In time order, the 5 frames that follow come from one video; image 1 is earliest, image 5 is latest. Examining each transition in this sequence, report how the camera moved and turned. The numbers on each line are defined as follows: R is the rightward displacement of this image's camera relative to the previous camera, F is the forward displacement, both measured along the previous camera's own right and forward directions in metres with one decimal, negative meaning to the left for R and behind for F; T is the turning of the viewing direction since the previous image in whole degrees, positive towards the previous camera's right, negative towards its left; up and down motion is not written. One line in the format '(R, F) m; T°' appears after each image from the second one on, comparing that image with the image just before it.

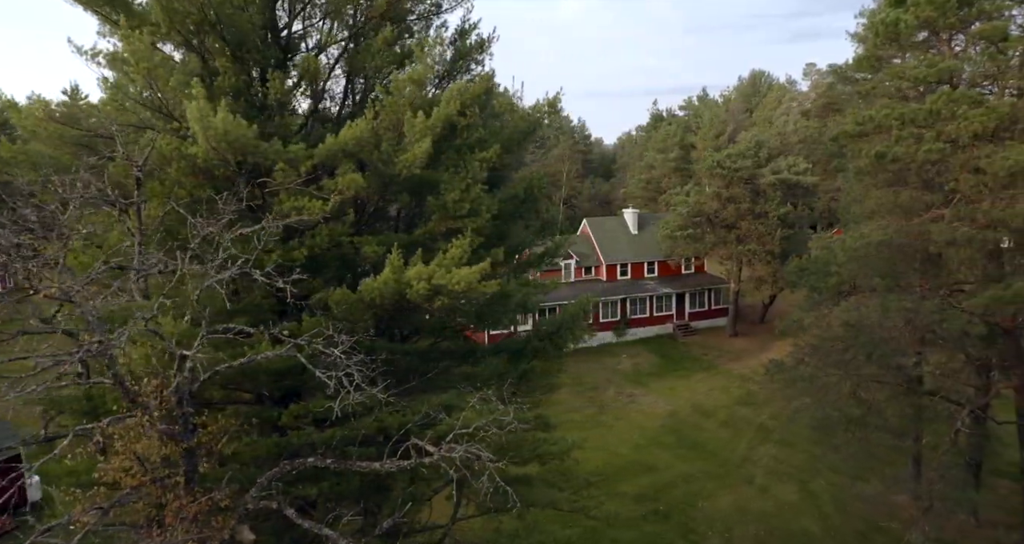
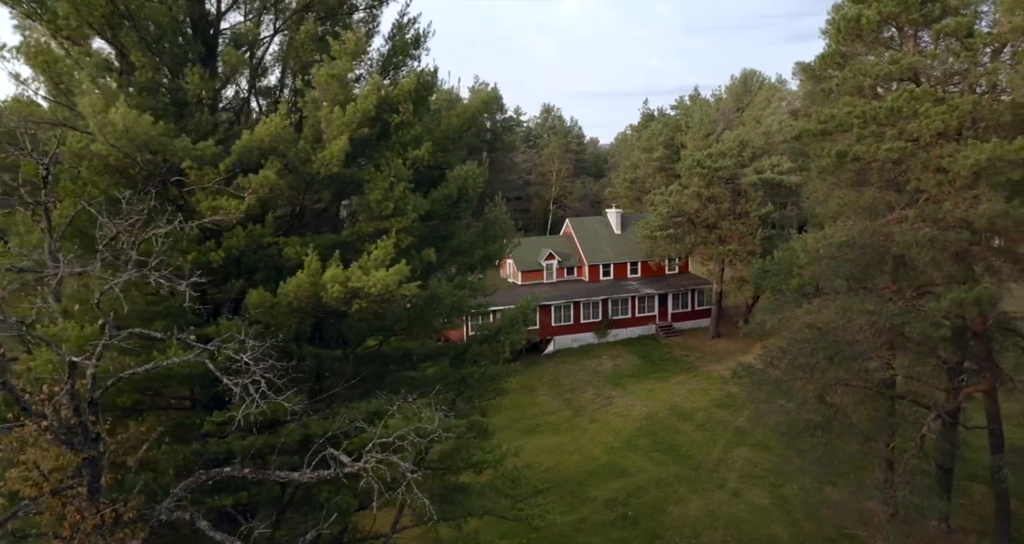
(+0.9, +0.3) m; 0°
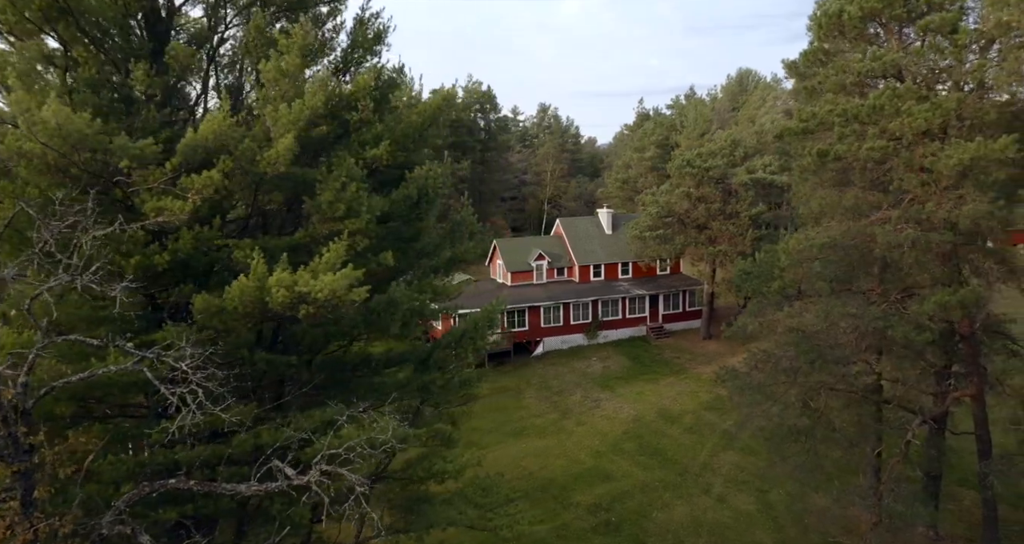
(+0.5, +0.3) m; 0°
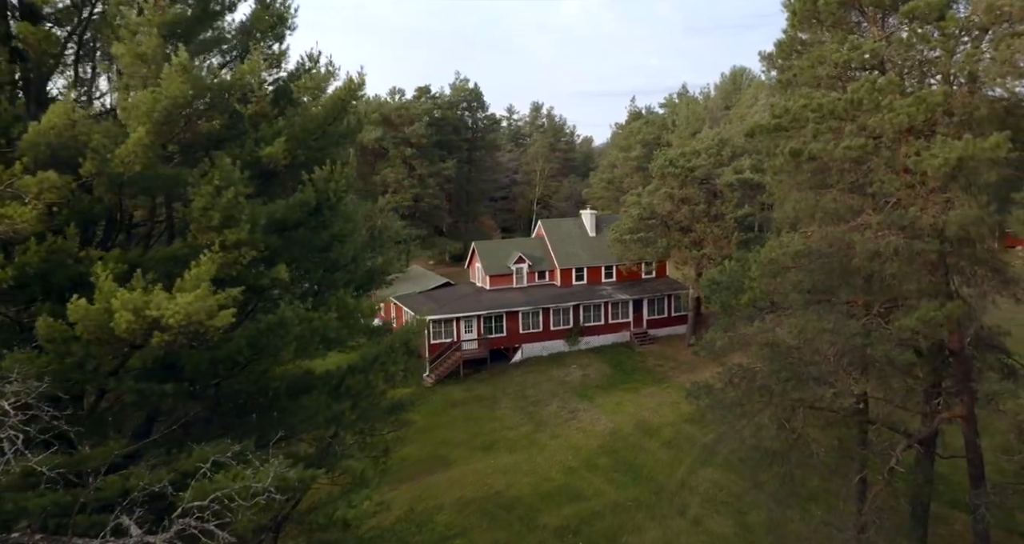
(+1.0, +1.2) m; 0°
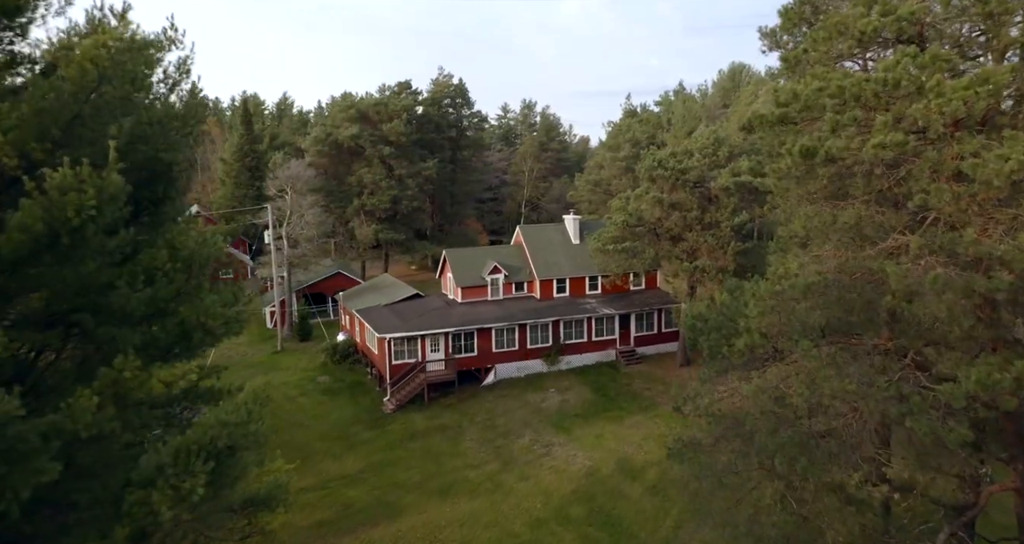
(+1.0, +3.1) m; 0°
